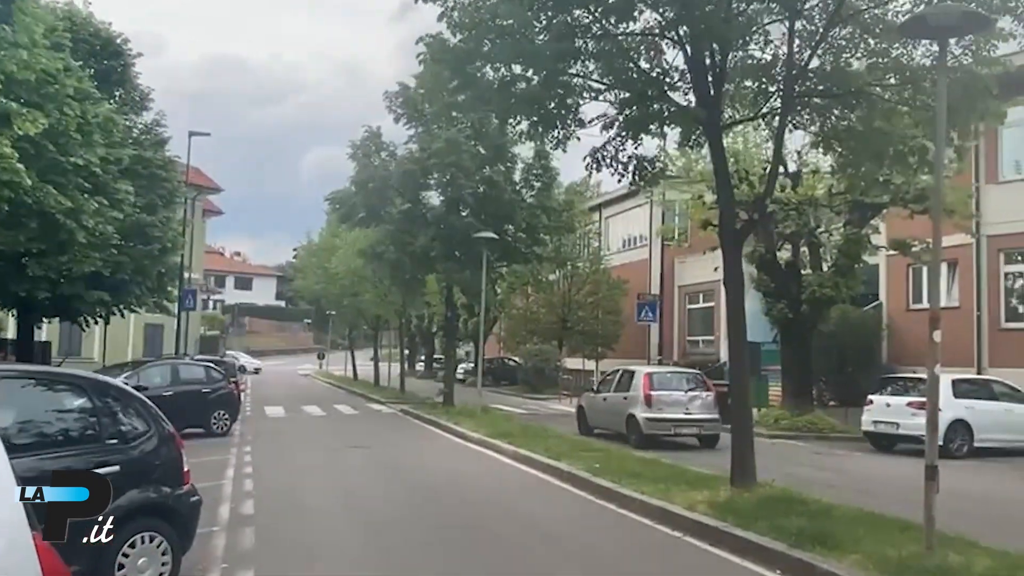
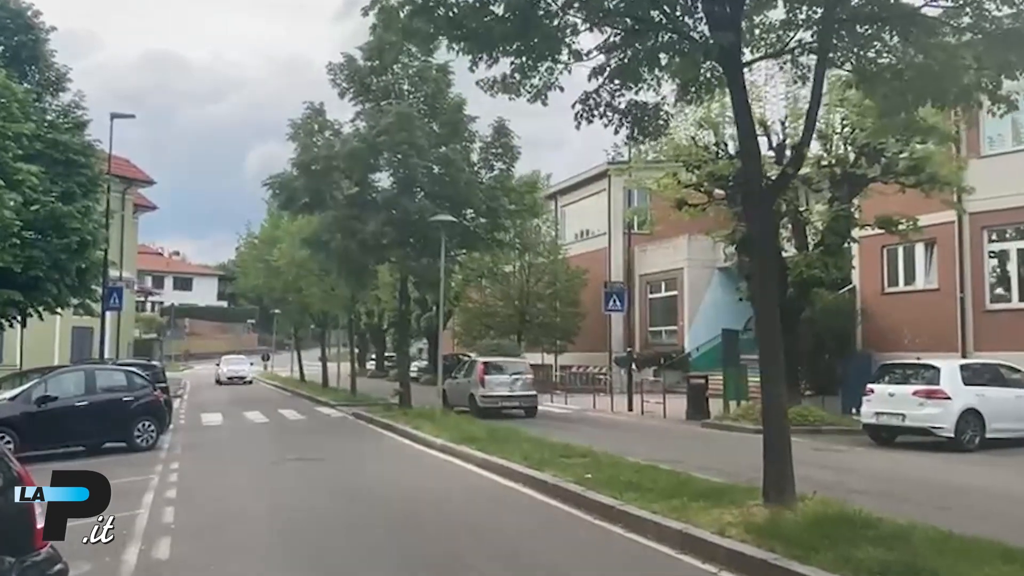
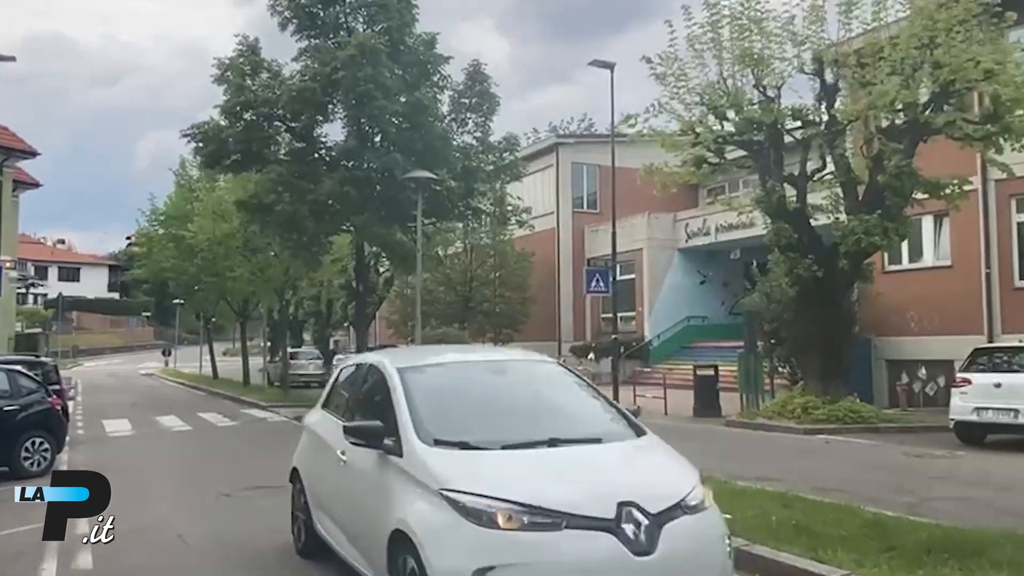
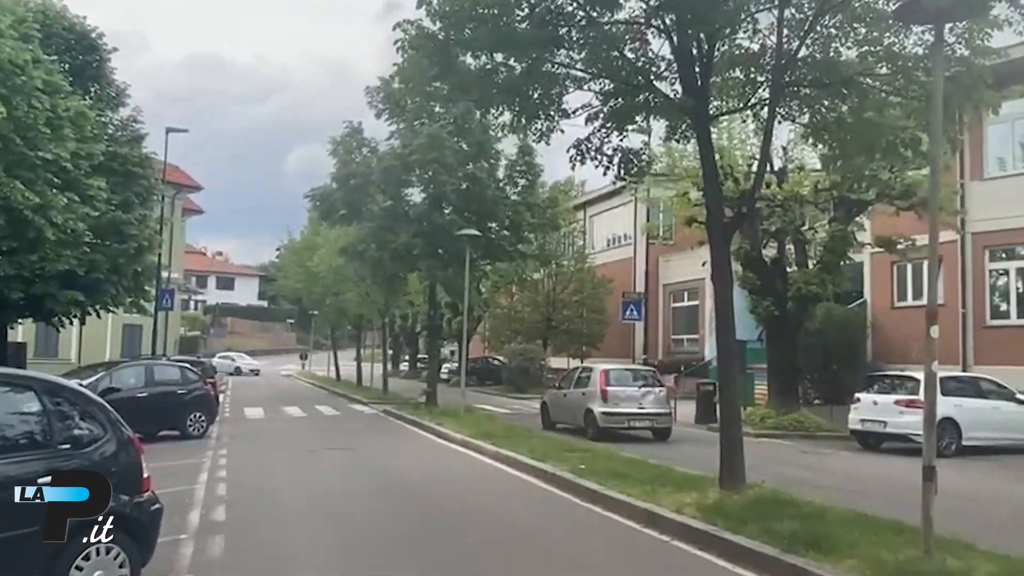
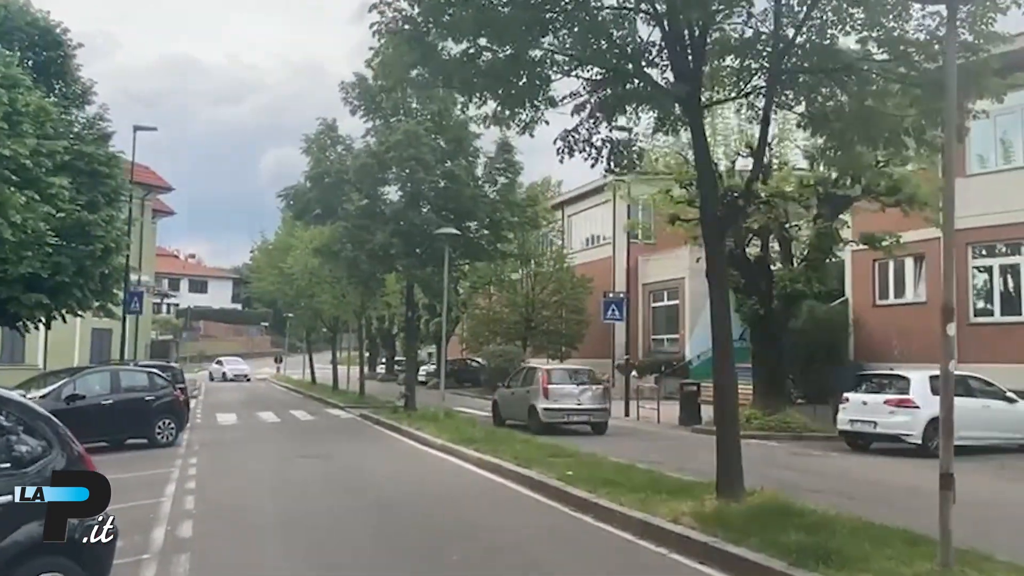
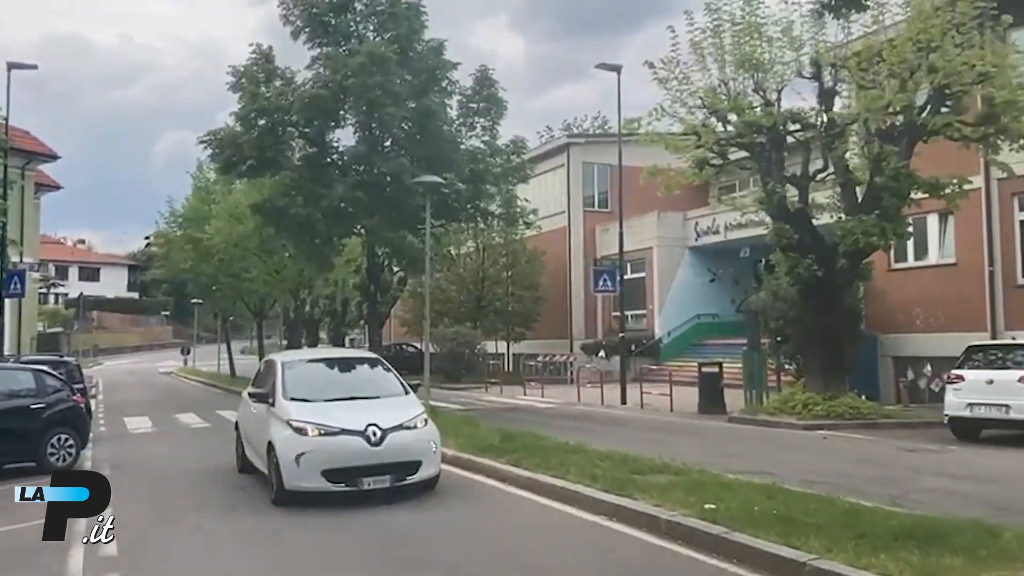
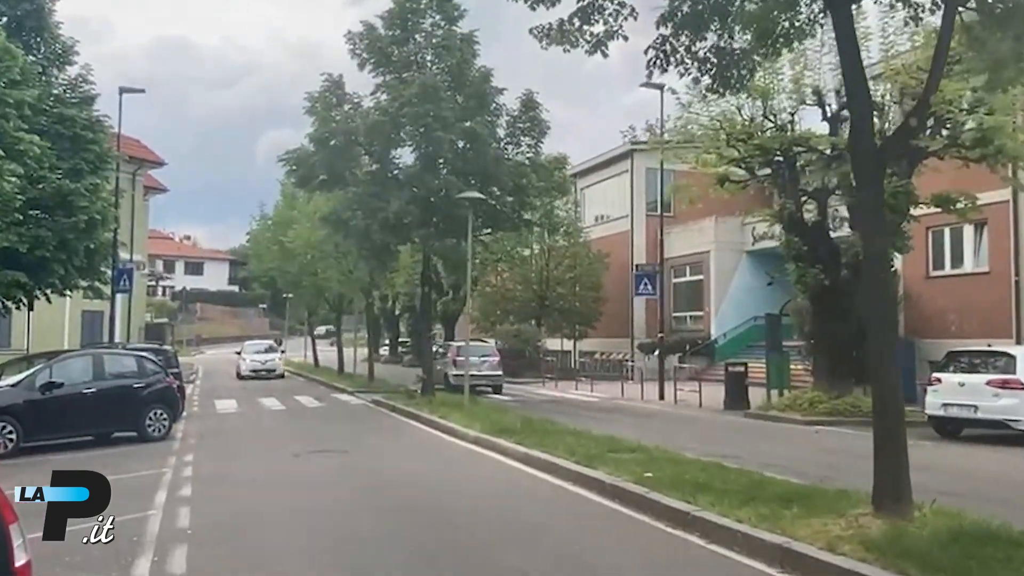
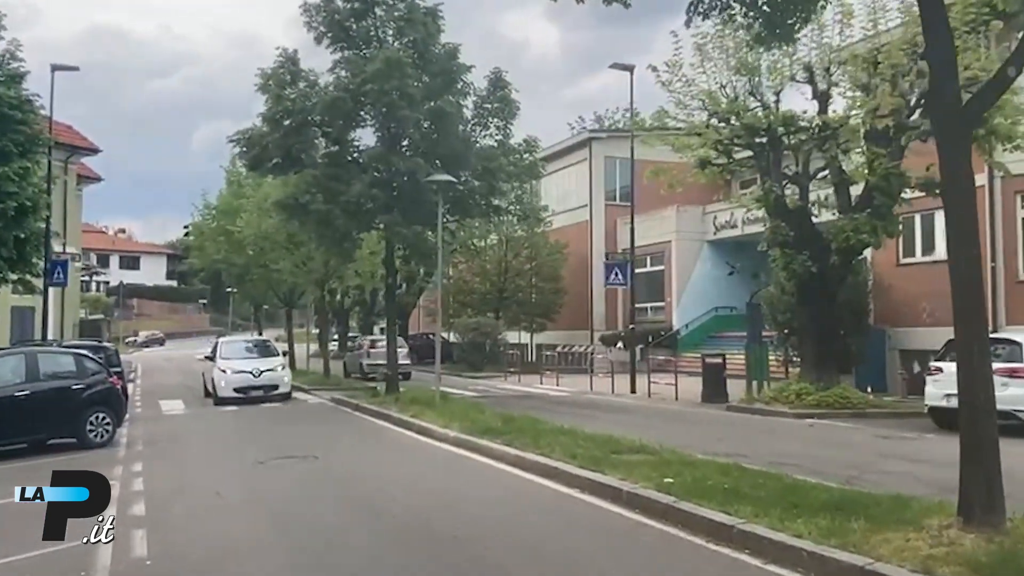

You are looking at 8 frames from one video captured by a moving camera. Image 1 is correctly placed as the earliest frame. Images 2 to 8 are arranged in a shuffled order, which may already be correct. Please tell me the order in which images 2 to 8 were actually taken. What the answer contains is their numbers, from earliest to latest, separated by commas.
4, 5, 2, 7, 8, 6, 3
